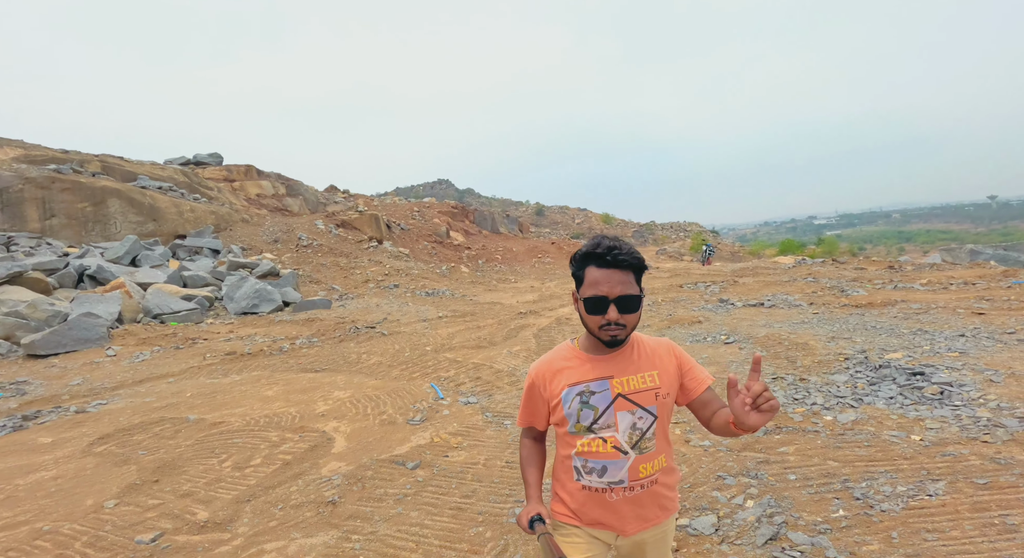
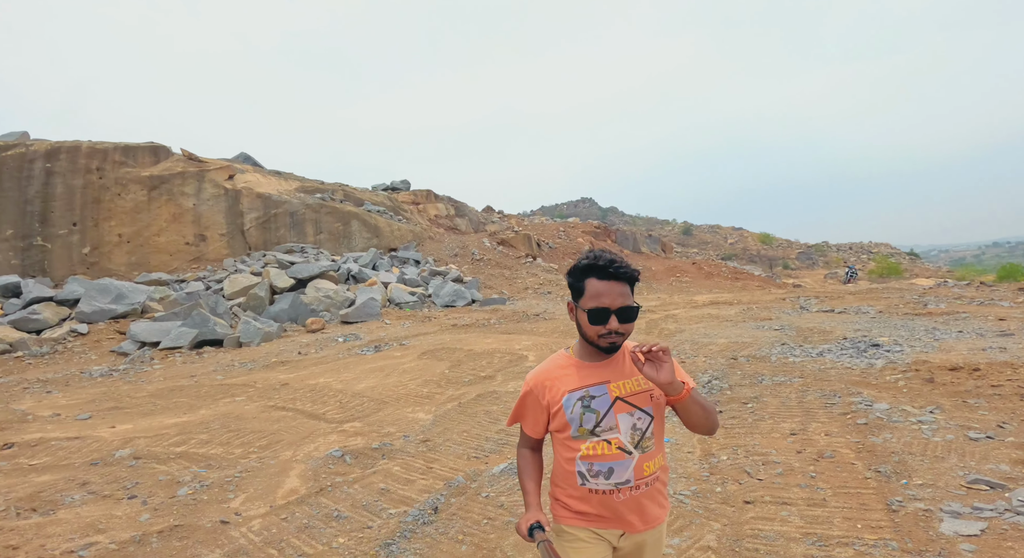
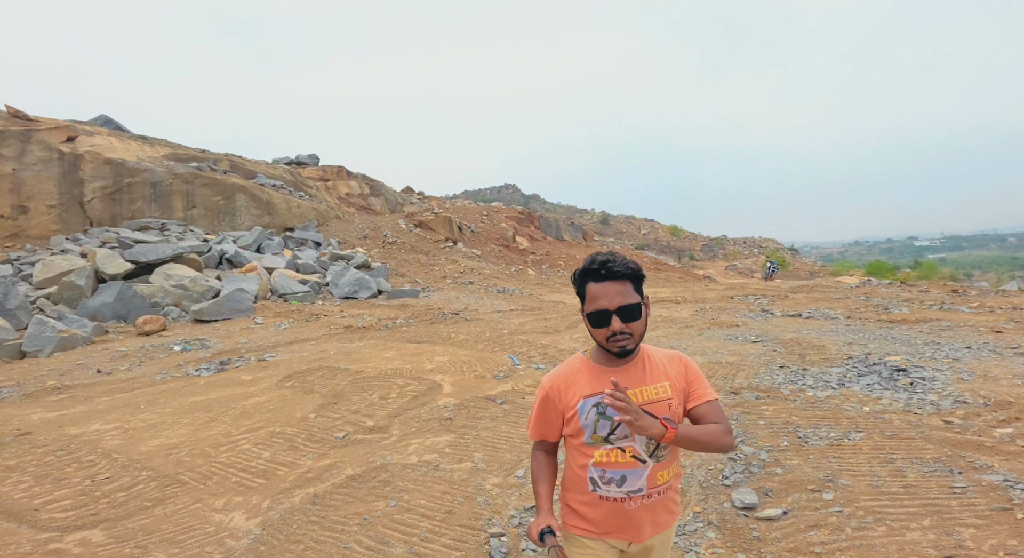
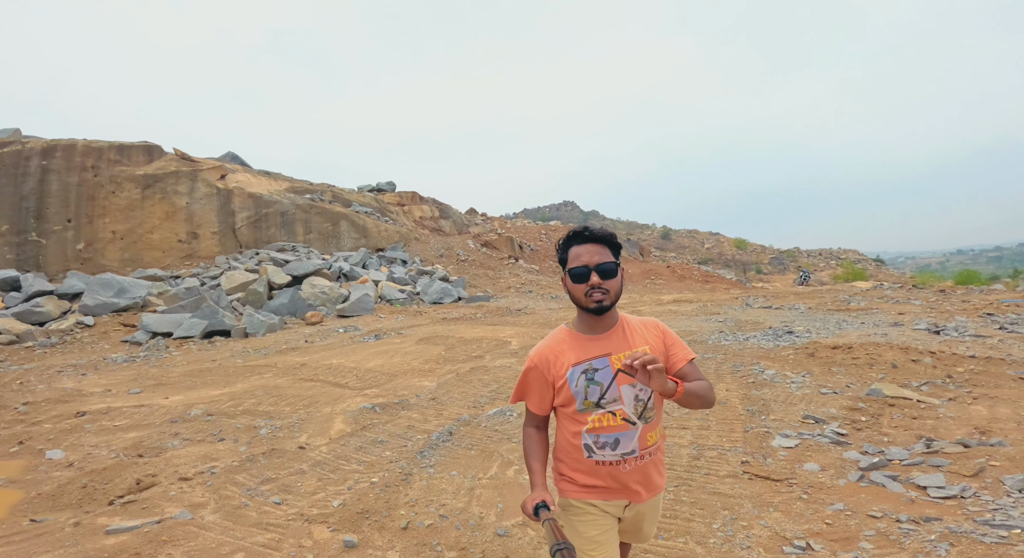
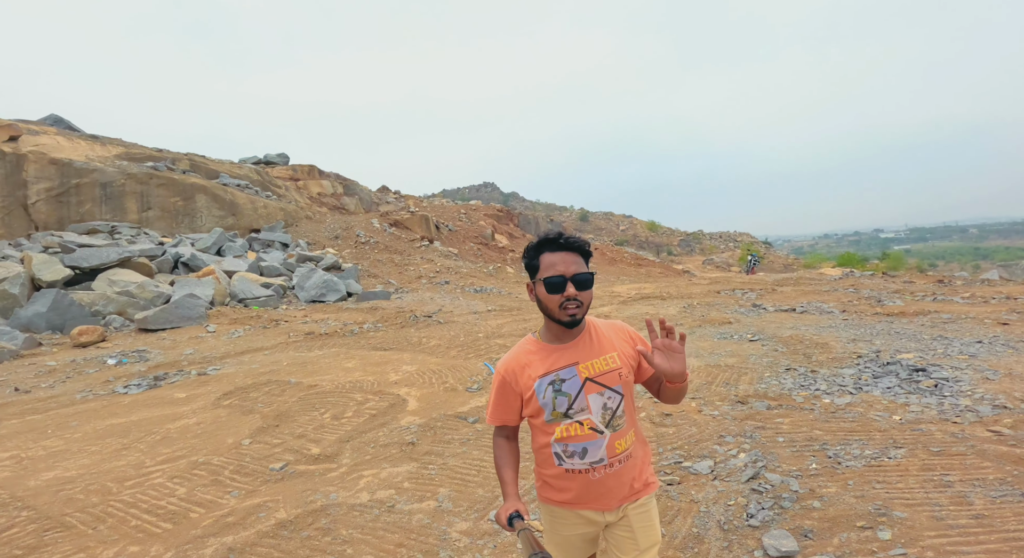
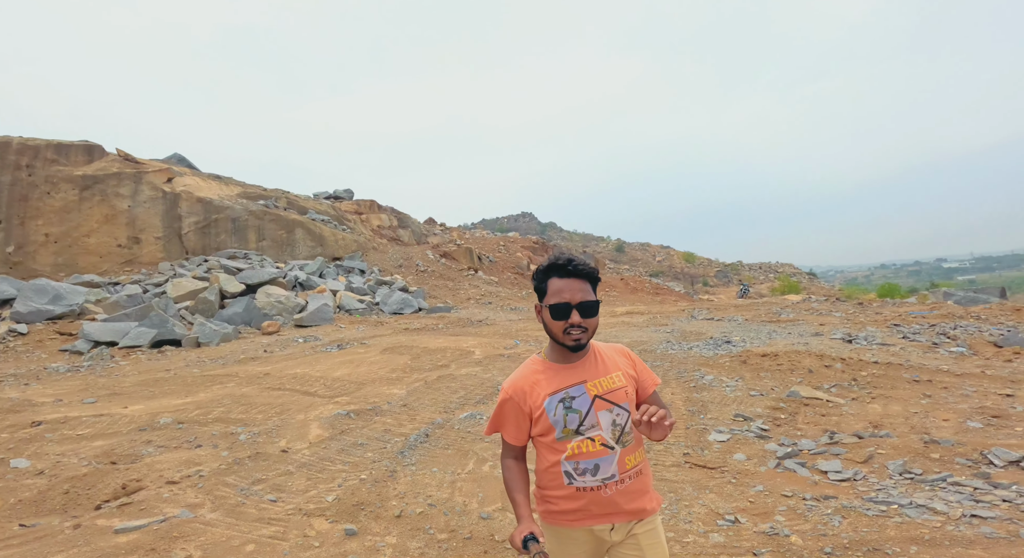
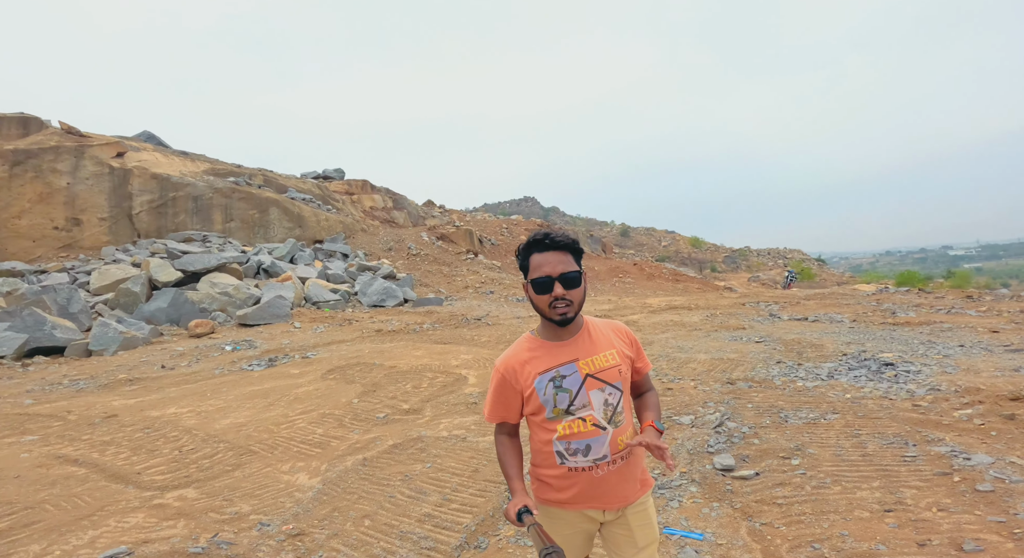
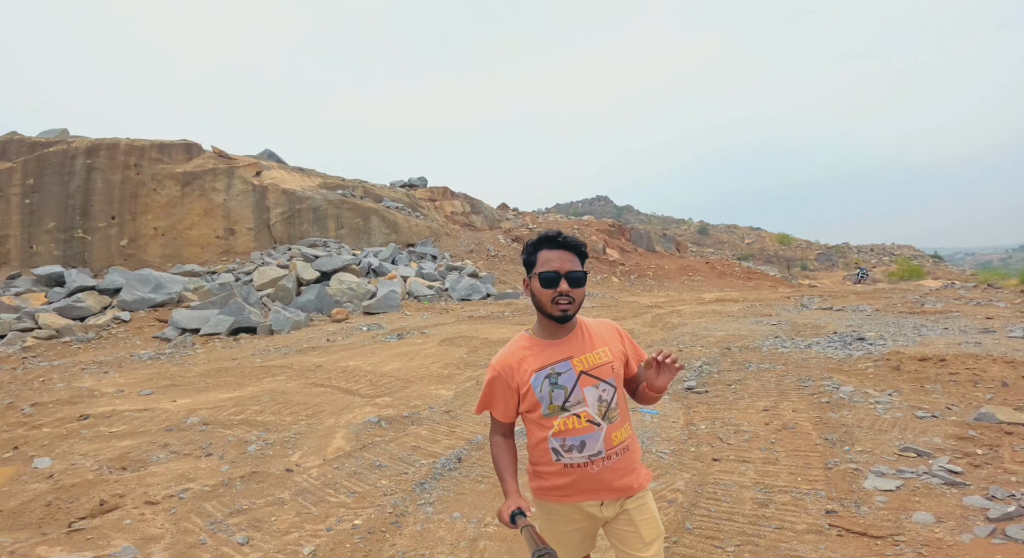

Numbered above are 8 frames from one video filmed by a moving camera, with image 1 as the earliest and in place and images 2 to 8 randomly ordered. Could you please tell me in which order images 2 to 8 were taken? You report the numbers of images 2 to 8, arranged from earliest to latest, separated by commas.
5, 3, 7, 2, 8, 4, 6
